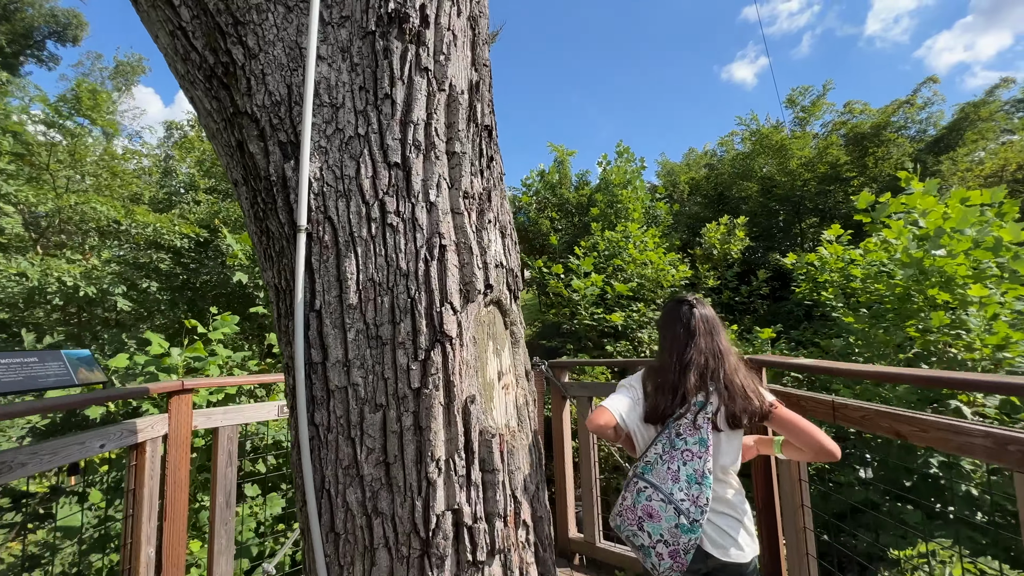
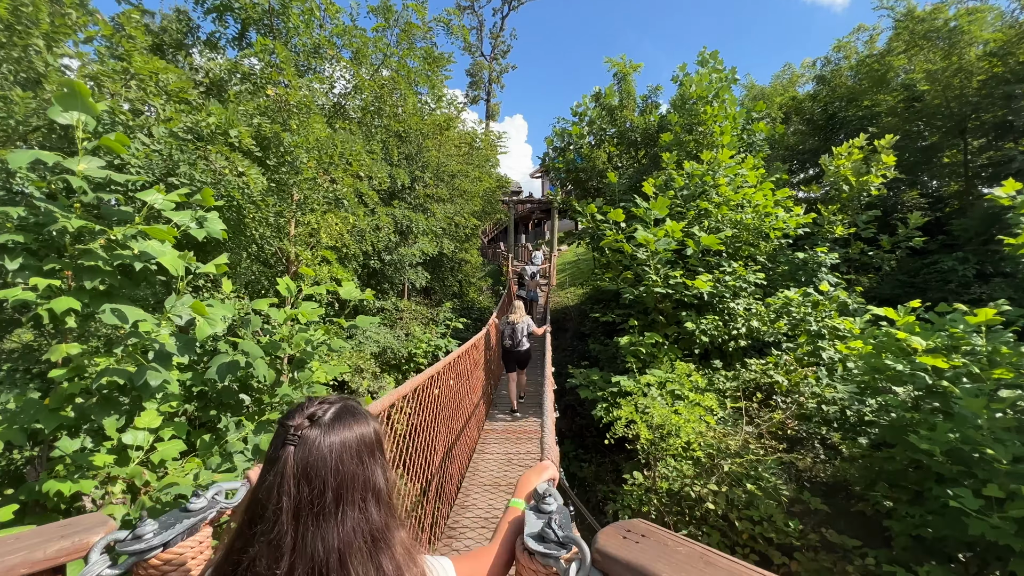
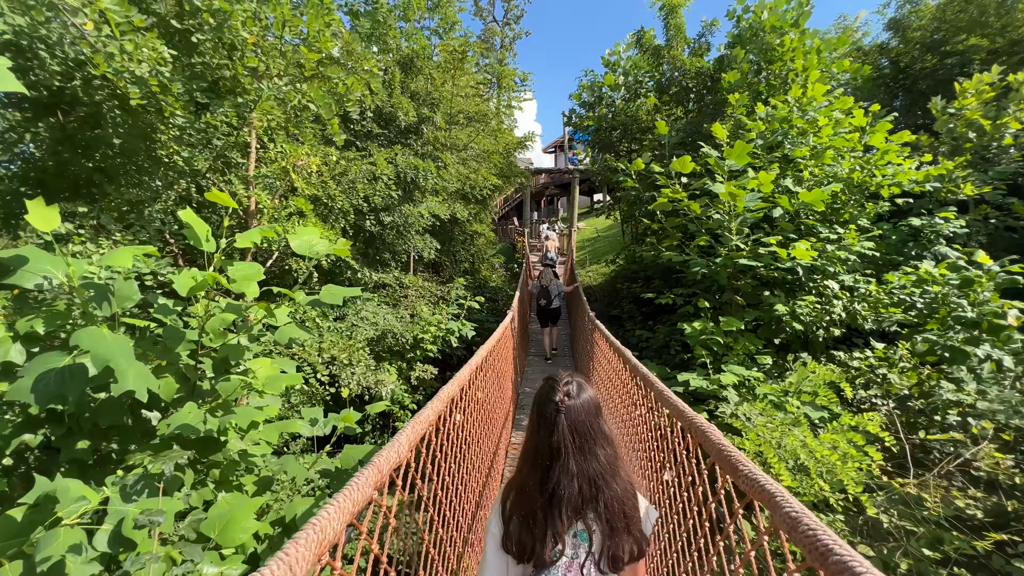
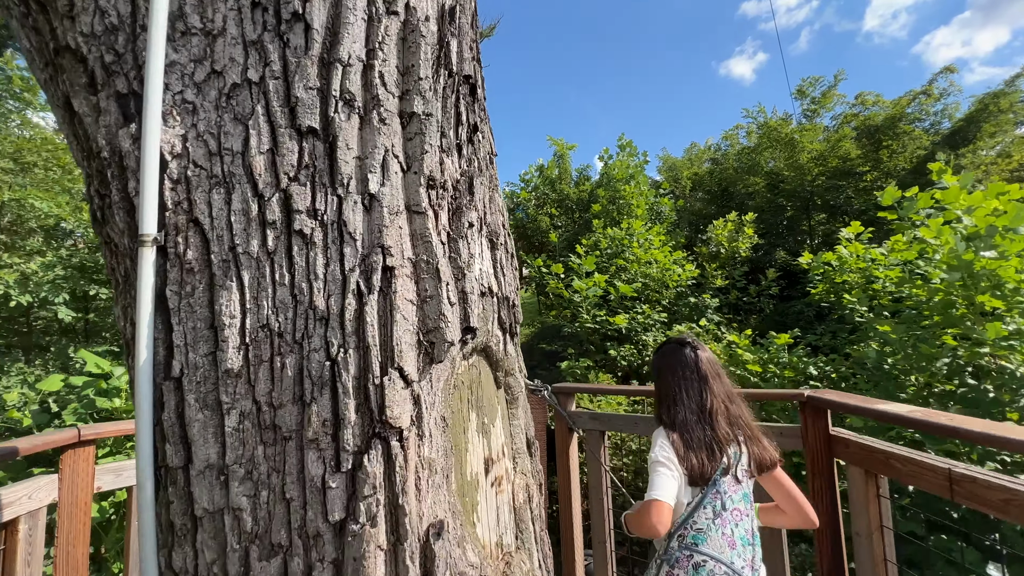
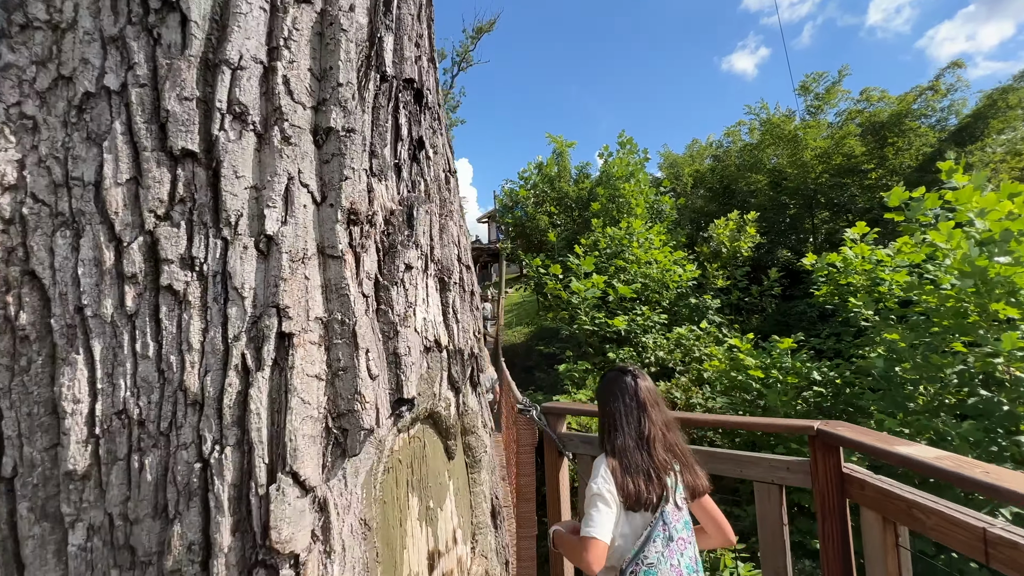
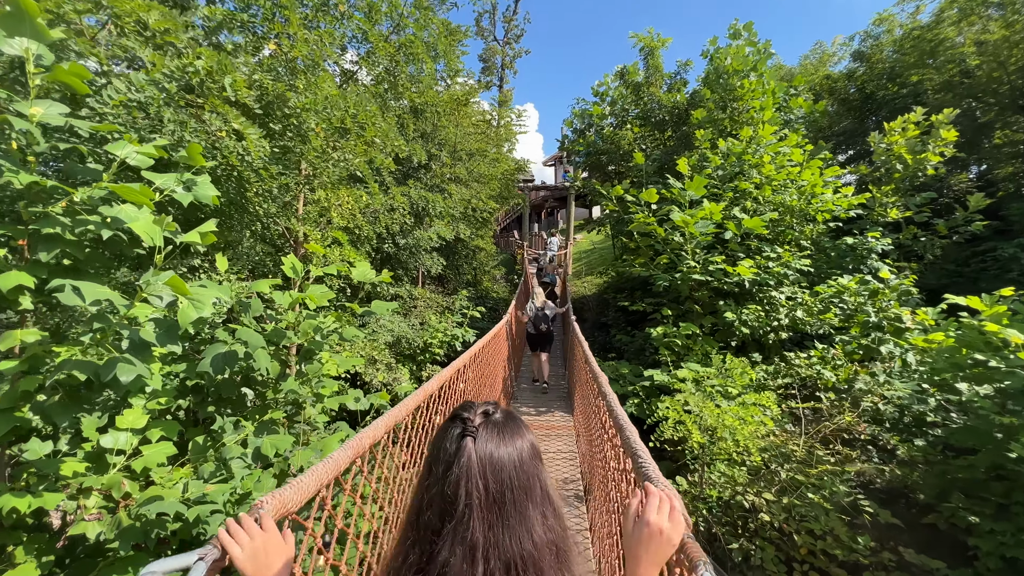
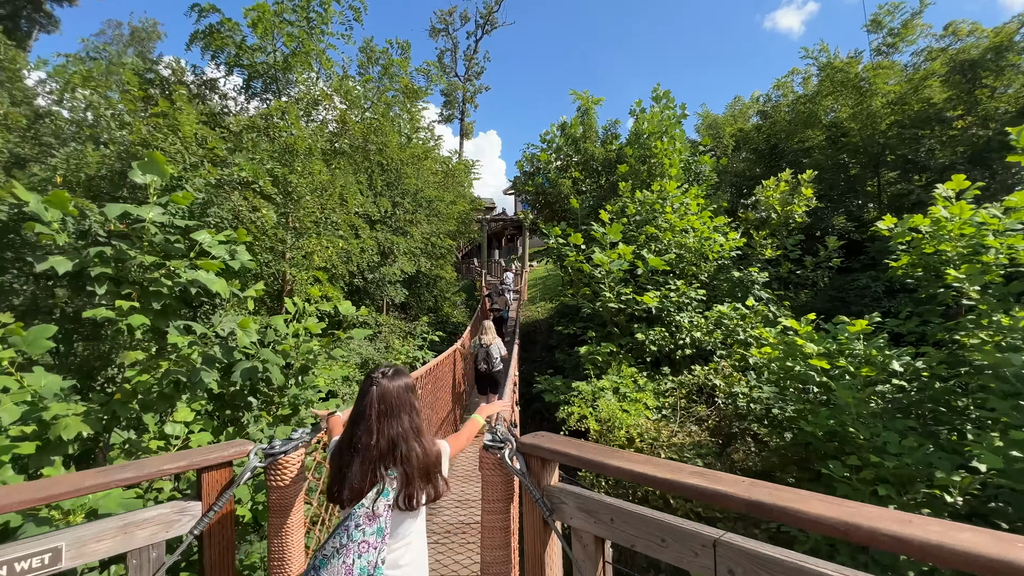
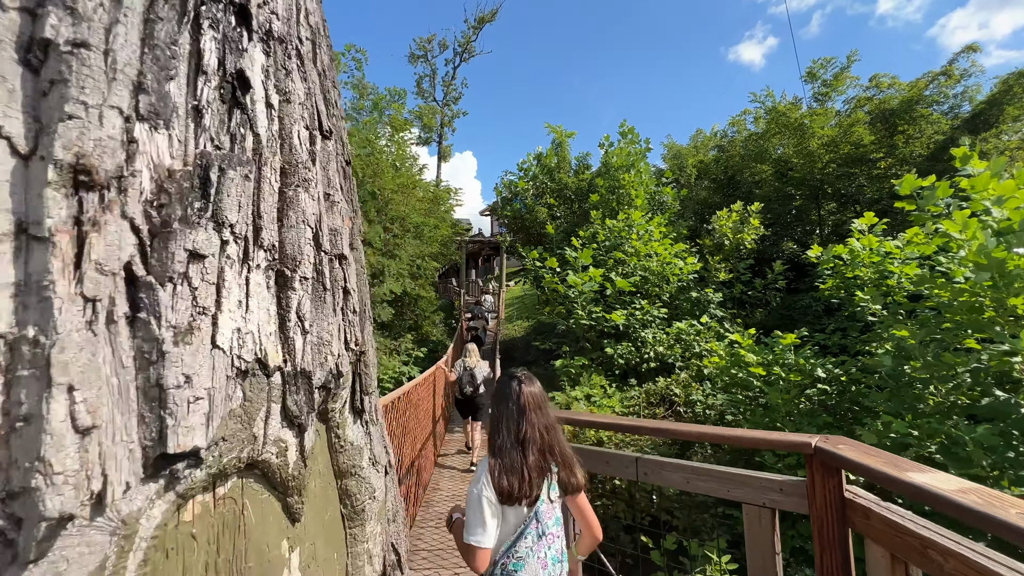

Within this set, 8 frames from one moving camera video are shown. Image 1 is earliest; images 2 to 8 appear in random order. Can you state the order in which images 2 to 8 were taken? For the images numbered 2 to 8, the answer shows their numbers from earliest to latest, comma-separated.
4, 5, 8, 7, 2, 6, 3
